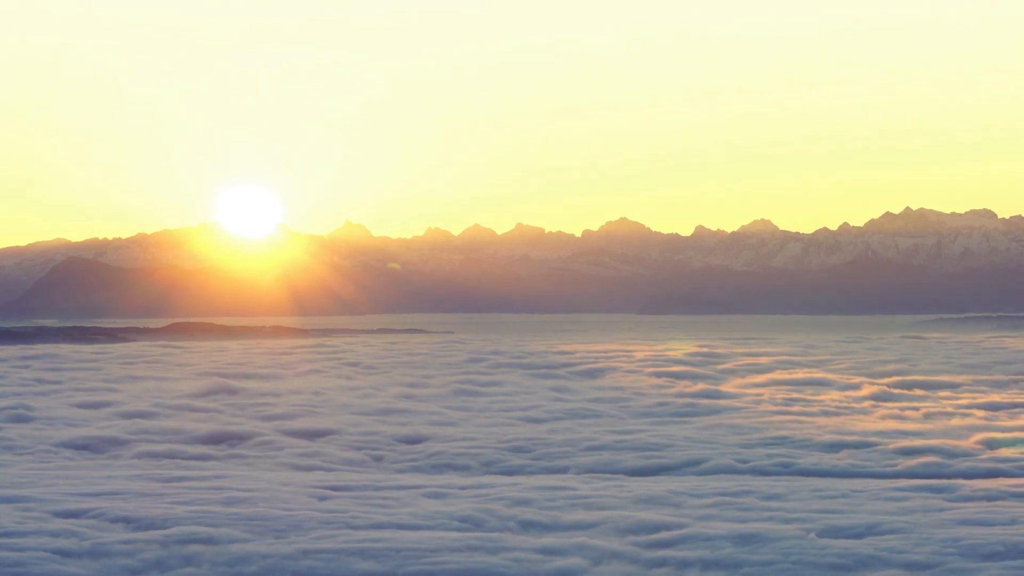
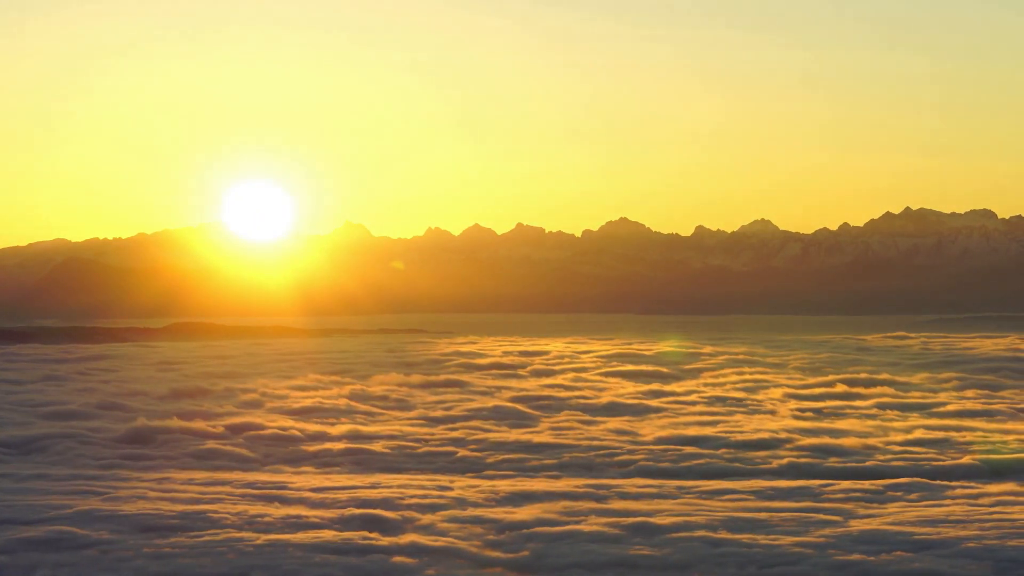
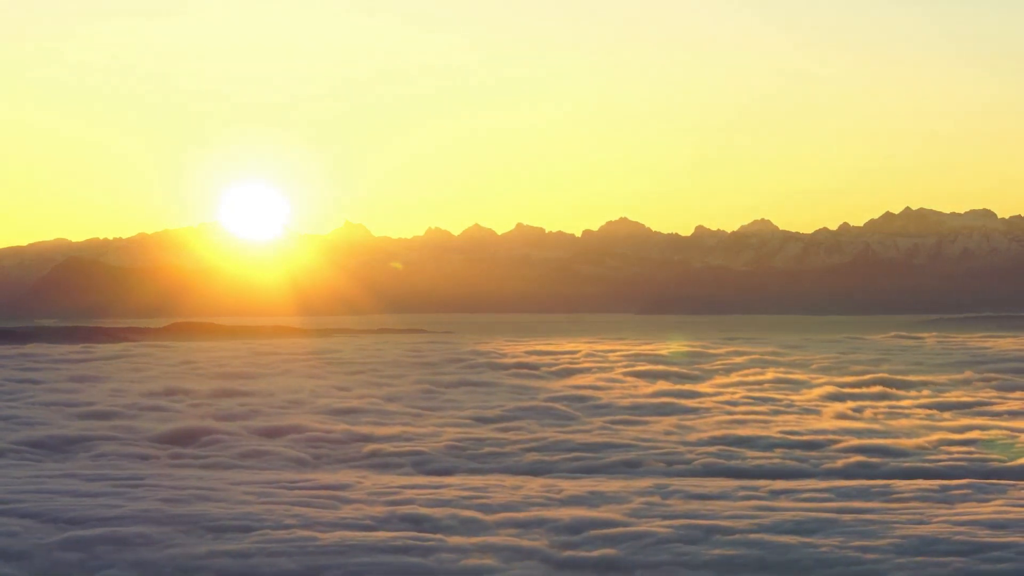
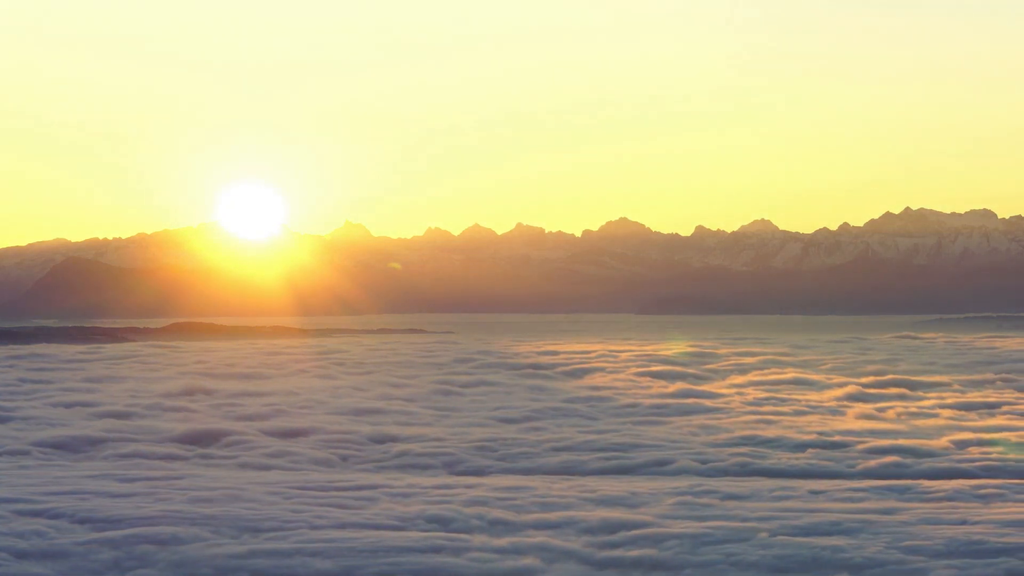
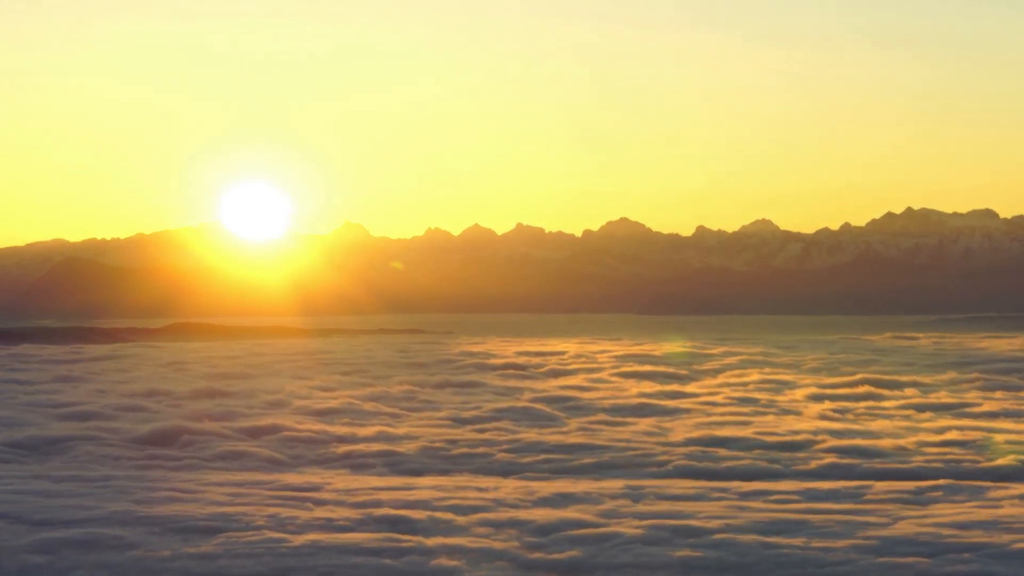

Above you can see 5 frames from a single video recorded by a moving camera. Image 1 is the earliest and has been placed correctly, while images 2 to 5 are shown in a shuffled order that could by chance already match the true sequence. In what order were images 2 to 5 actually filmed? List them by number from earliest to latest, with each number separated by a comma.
4, 3, 5, 2
